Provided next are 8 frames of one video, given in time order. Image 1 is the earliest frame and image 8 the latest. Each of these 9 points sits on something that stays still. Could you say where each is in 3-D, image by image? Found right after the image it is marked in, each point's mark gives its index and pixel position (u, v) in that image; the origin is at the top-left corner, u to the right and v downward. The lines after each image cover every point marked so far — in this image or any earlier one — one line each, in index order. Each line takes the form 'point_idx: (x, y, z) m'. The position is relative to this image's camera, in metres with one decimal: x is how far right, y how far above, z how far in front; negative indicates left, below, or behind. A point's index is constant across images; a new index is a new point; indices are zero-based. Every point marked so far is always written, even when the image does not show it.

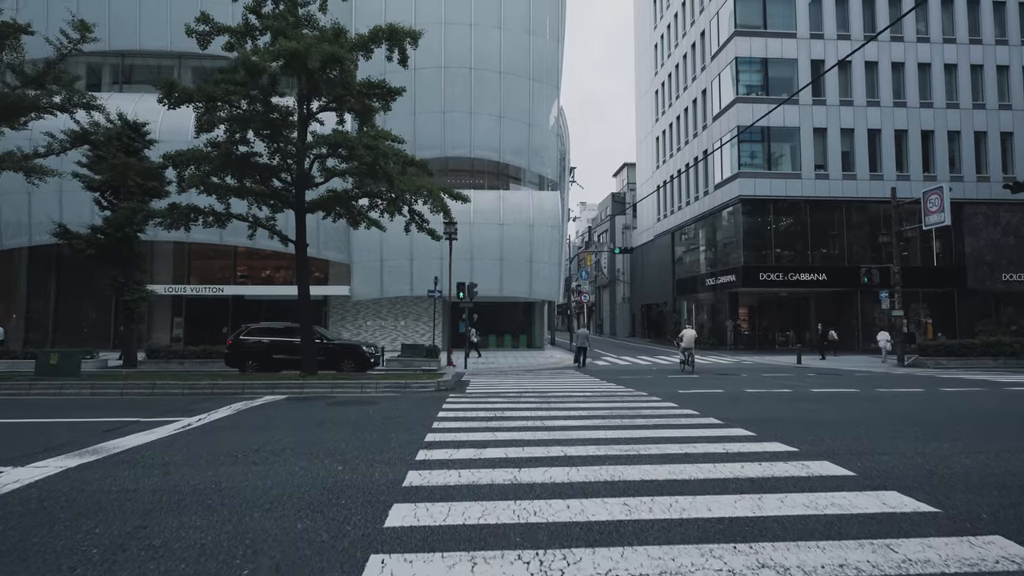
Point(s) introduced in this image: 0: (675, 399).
0: (+3.3, -2.3, +11.4) m
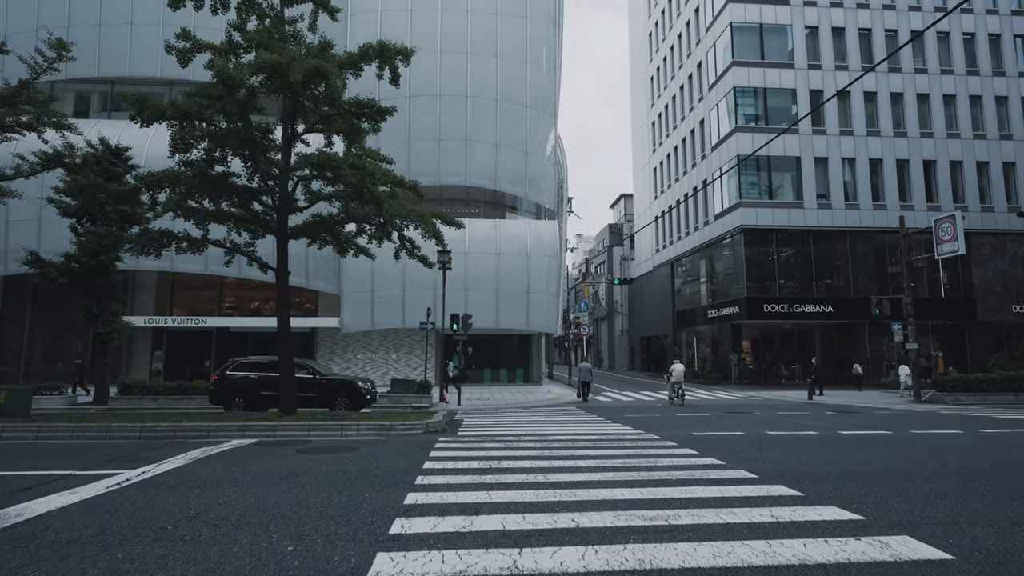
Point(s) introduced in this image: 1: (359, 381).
0: (+3.3, -2.9, +10.2) m
1: (-5.0, -3.1, +18.6) m
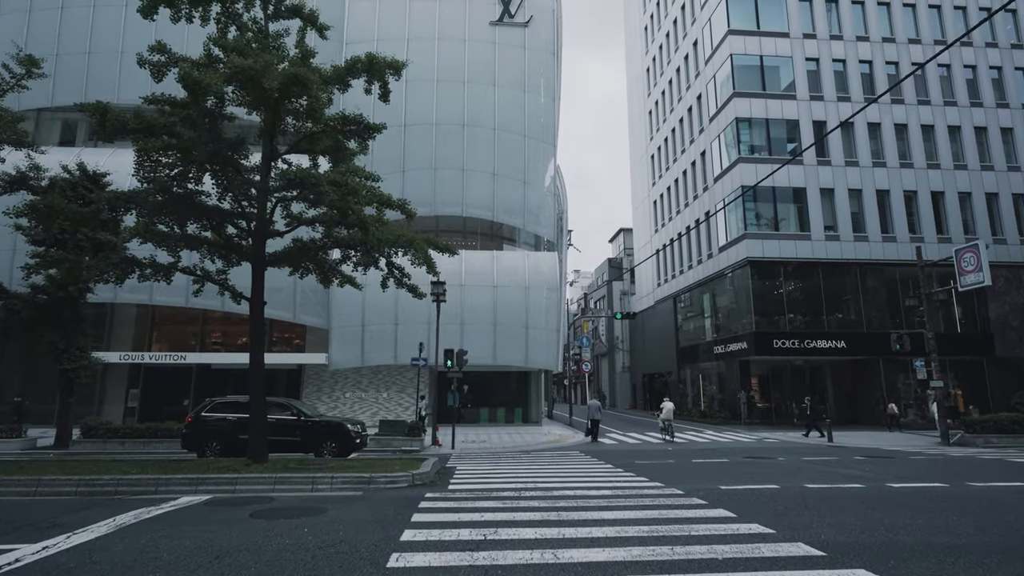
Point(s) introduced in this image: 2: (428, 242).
0: (+3.3, -3.3, +8.7) m
1: (-5.0, -4.2, +17.0) m
2: (-2.2, +1.2, +14.5) m
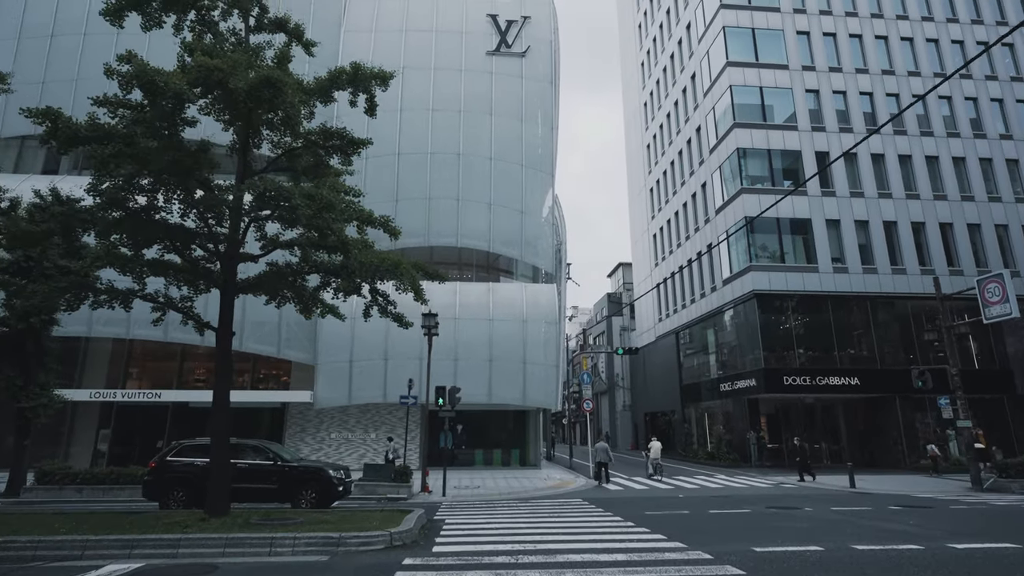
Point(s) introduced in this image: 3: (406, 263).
0: (+3.2, -3.6, +7.2) m
1: (-5.1, -5.0, +15.4) m
2: (-2.3, +0.5, +13.3) m
3: (-2.4, +0.6, +12.7) m
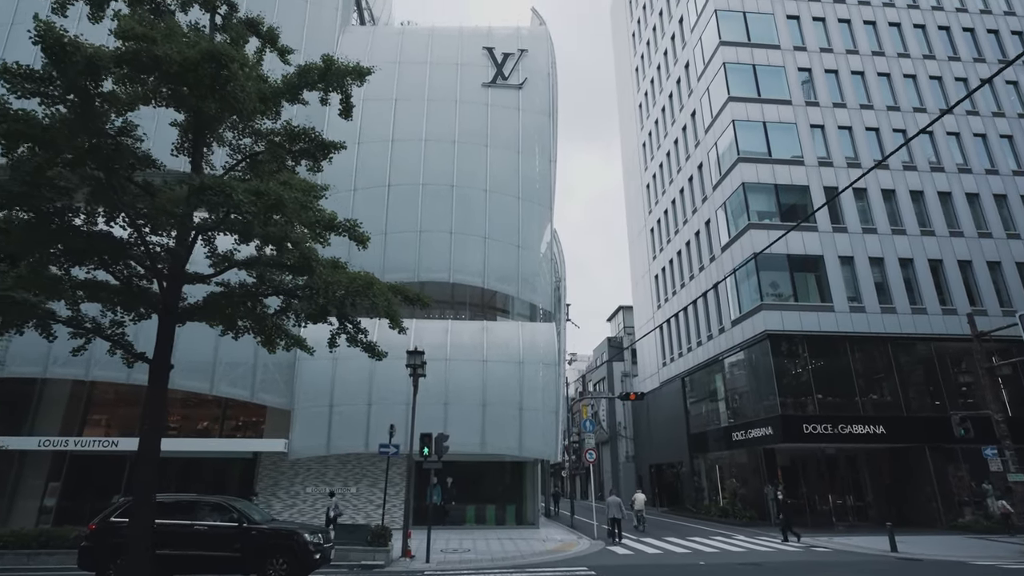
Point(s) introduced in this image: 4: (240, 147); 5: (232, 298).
0: (+3.1, -3.7, +5.1) m
1: (-5.3, -5.8, +13.1) m
2: (-2.4, -0.1, +11.4) m
3: (-2.6, 0.0, +10.9) m
4: (-5.3, +2.7, +10.7) m
5: (-5.4, -0.2, +10.7) m
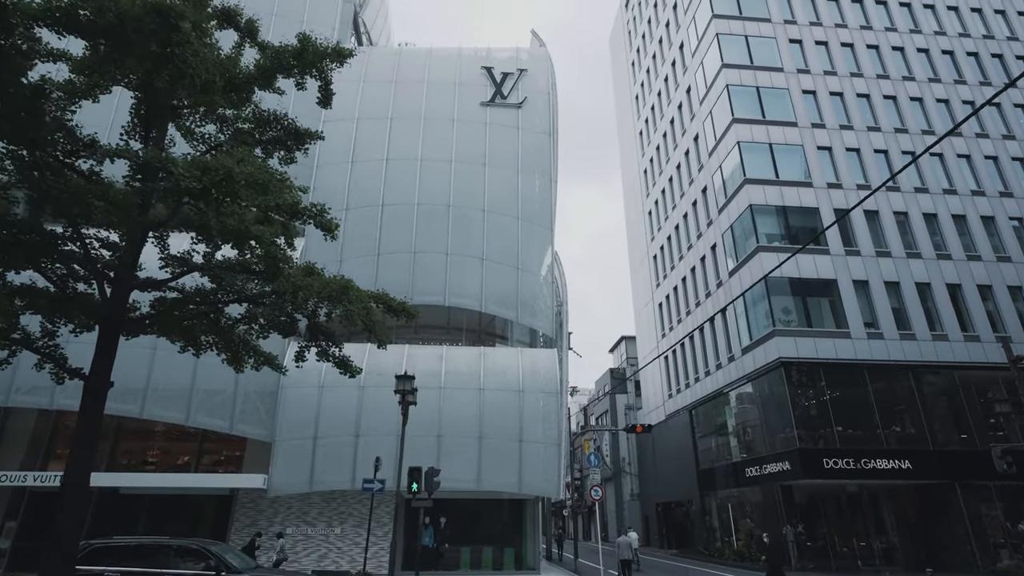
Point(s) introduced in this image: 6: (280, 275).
0: (+3.1, -3.5, +3.5) m
1: (-5.3, -6.0, +11.4) m
2: (-2.4, -0.2, +10.1) m
3: (-2.6, -0.1, +9.6) m
4: (-5.3, +2.6, +9.5) m
5: (-5.5, -0.4, +9.3) m
6: (-3.7, +0.2, +8.8) m
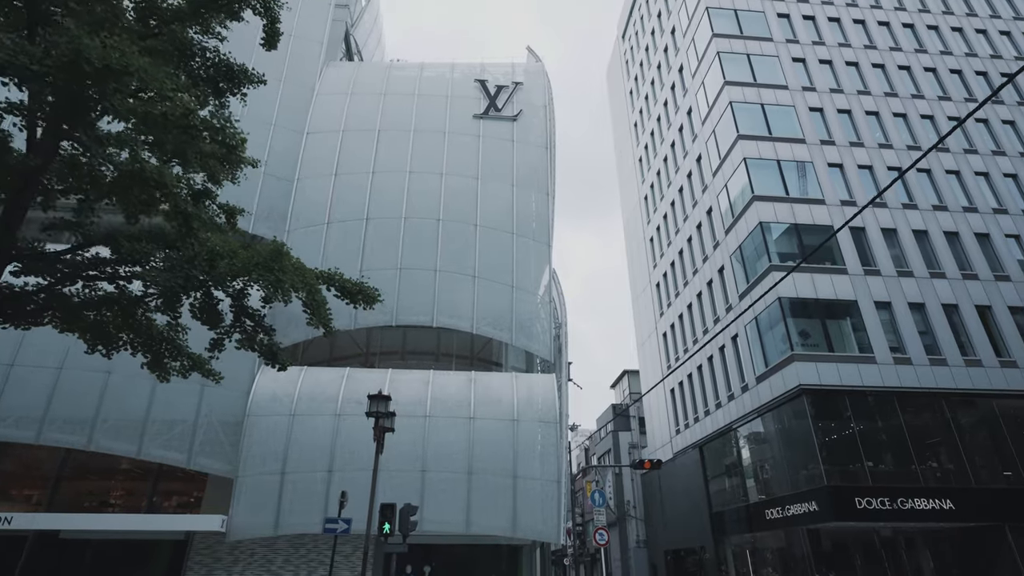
0: (+2.9, -2.7, +1.3) m
1: (-5.5, -5.8, +8.9) m
2: (-2.6, +0.1, +8.1) m
3: (-2.8, +0.2, +7.6) m
4: (-5.5, +2.9, +7.7) m
5: (-5.7, 0.0, +7.3) m
6: (-4.0, +0.6, +6.8) m
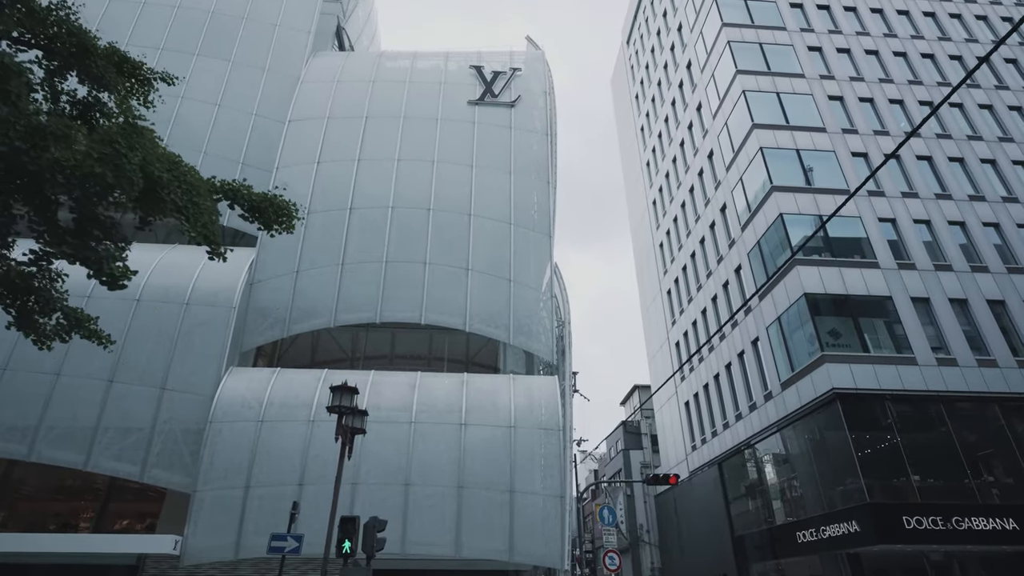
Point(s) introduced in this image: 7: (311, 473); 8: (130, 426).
0: (+2.5, -1.5, -1.0) m
1: (-5.8, -5.0, +6.6) m
2: (-3.0, +0.9, +6.0) m
3: (-3.1, +1.1, +5.5) m
4: (-5.8, +3.8, +5.8) m
5: (-6.0, +0.9, +5.3) m
6: (-4.3, +1.5, +4.7) m
7: (-6.2, -5.7, +17.0) m
8: (-12.1, -4.3, +17.5) m
